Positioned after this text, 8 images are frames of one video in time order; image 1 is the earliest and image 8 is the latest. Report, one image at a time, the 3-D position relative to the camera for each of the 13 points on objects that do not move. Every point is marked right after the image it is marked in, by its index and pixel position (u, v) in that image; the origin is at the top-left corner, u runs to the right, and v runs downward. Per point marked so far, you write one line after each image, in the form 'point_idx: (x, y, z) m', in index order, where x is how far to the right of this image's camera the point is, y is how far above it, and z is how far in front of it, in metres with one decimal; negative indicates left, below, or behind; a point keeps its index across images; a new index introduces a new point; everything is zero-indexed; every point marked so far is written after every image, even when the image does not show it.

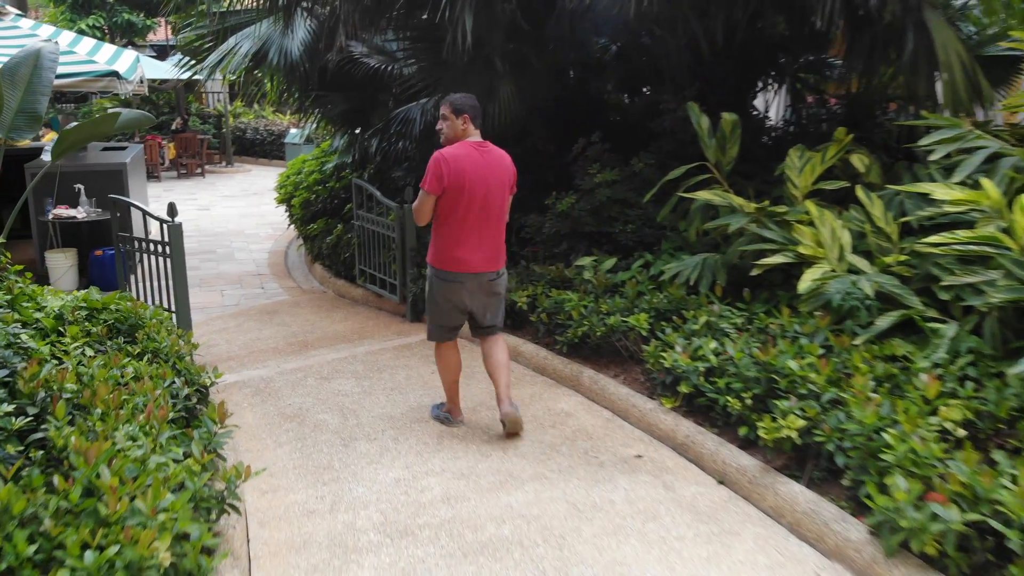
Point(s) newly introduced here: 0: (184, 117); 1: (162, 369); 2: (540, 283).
0: (-7.5, +3.9, +19.0) m
1: (-1.6, -0.4, +3.9) m
2: (+0.2, 0.0, +5.3) m
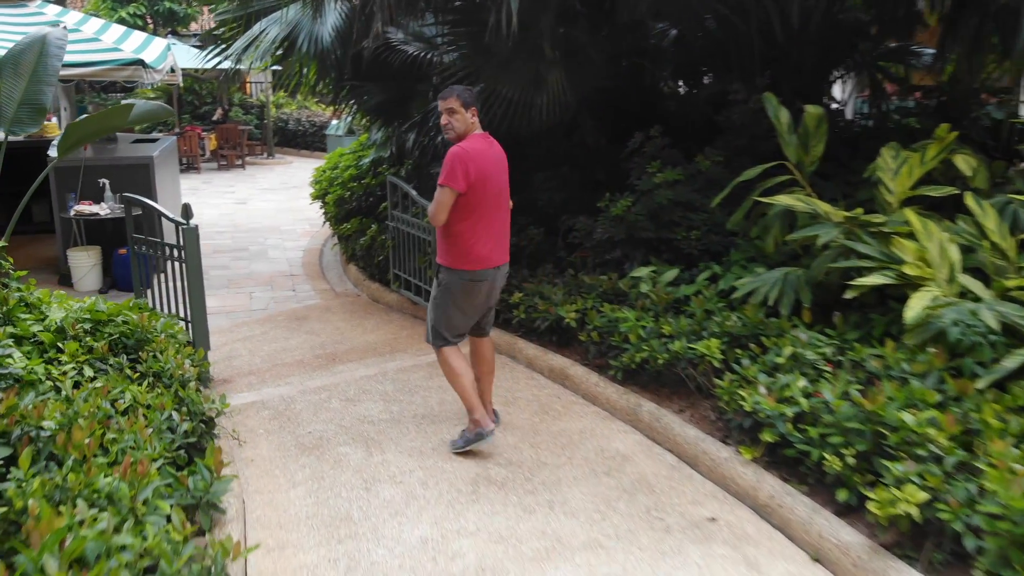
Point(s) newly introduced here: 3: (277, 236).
0: (-6.4, +4.1, +18.8) m
1: (-1.4, -0.5, +3.4) m
2: (+0.5, -0.1, +4.7) m
3: (-2.6, +0.6, +9.4) m
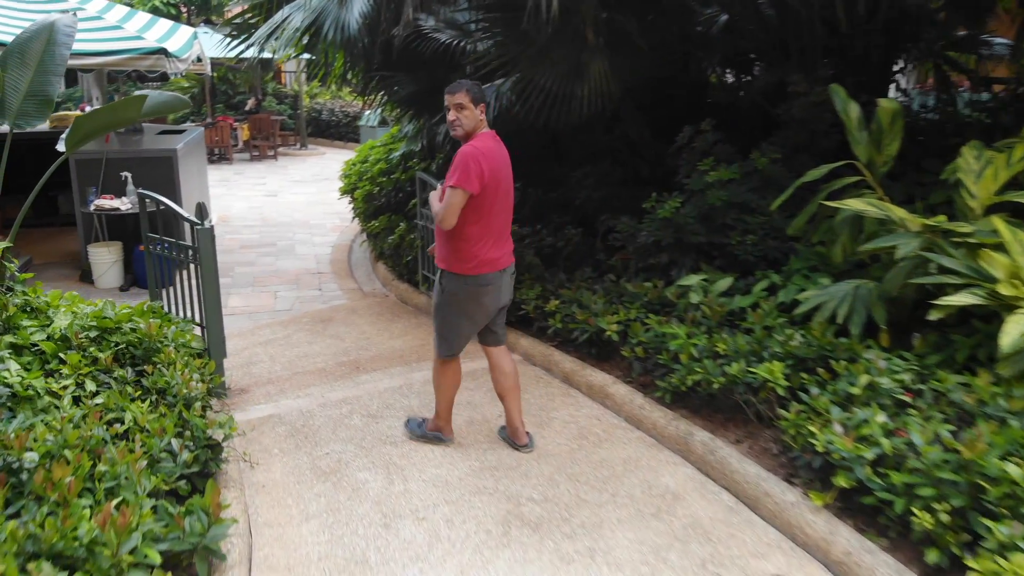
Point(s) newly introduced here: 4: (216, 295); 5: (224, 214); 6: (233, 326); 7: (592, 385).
0: (-5.6, +4.3, +18.6) m
1: (-1.3, -0.5, +3.1) m
2: (+0.6, -0.1, +4.4) m
3: (-2.2, +0.6, +9.1) m
4: (-1.6, 0.0, +4.4) m
5: (-3.4, +0.9, +10.0) m
6: (-2.0, -0.3, +6.0) m
7: (+0.4, -0.5, +4.1) m
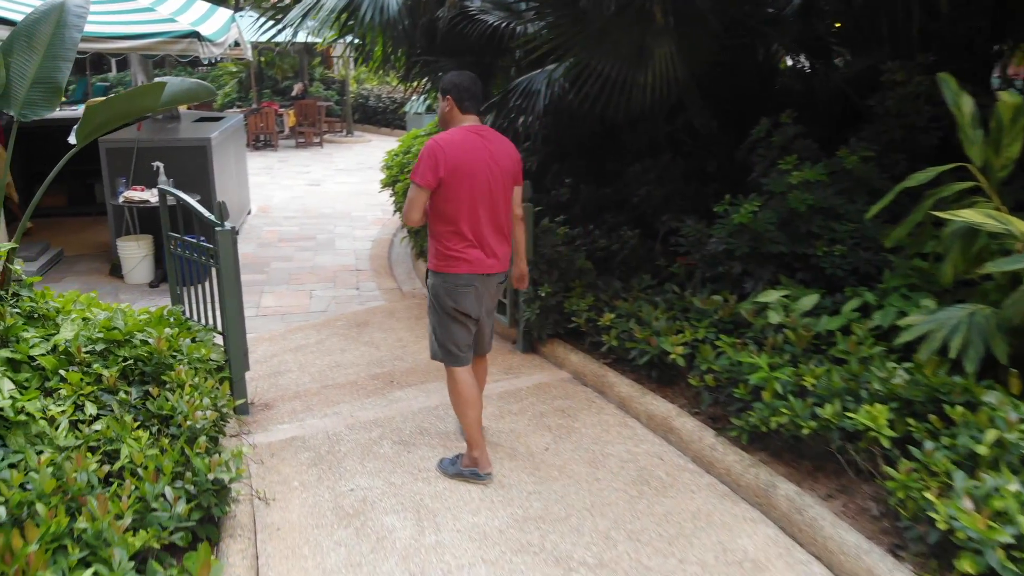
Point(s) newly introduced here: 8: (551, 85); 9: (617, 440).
0: (-4.5, +4.5, +18.4) m
1: (-1.1, -0.6, +2.7) m
2: (+0.9, -0.2, +3.8) m
3: (-1.7, +0.7, +8.8) m
4: (-1.3, -0.1, +4.0) m
5: (-2.9, +1.0, +9.7) m
6: (-1.7, -0.3, +5.6) m
7: (+0.6, -0.6, +3.6) m
8: (+0.2, +1.3, +5.1) m
9: (+0.4, -0.6, +3.5) m
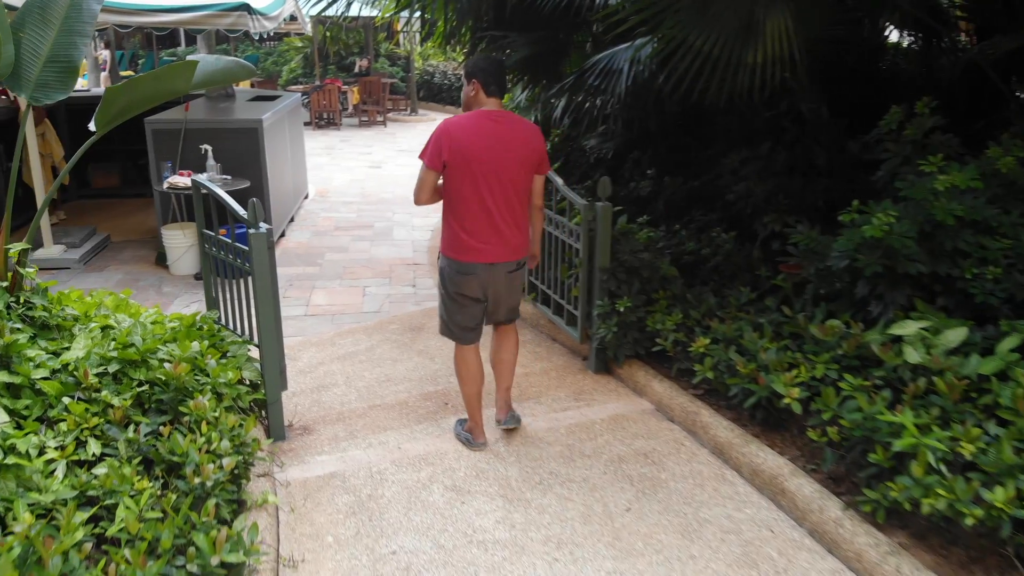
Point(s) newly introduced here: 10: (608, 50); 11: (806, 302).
0: (-3.0, +4.9, +17.9) m
1: (-0.9, -0.6, +2.2) m
2: (+1.2, -0.3, +3.2) m
3: (-1.0, +0.8, +8.3) m
4: (-1.0, -0.1, +3.5) m
5: (-2.1, +1.1, +9.3) m
6: (-1.2, -0.3, +5.1) m
7: (+0.9, -0.7, +3.0) m
8: (+0.7, +1.2, +4.4) m
9: (+0.7, -0.7, +2.9) m
10: (+0.5, +1.3, +4.7) m
11: (+1.3, -0.1, +3.8) m
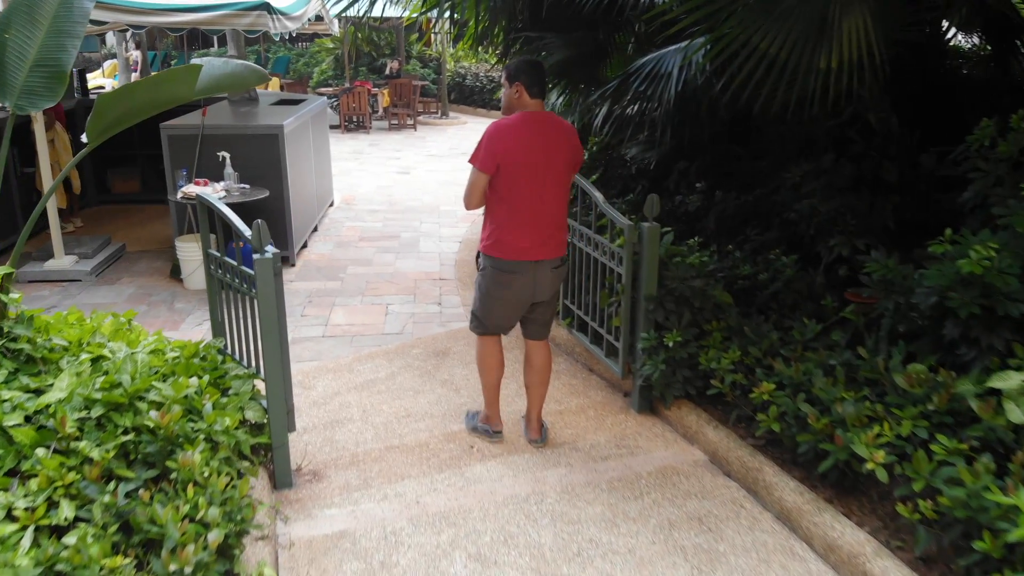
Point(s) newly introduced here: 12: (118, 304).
0: (-2.3, +4.8, +17.6) m
1: (-0.9, -0.8, +1.8) m
2: (+1.3, -0.4, +2.7) m
3: (-0.7, +0.6, +7.9) m
4: (-0.9, -0.2, +3.1) m
5: (-1.7, +1.0, +8.9) m
6: (-1.0, -0.4, +4.8) m
7: (+1.0, -0.8, +2.6) m
8: (+0.8, +1.1, +4.0) m
9: (+0.8, -0.9, +2.5) m
10: (+0.7, +1.2, +4.3) m
11: (+1.5, -0.2, +3.3) m
12: (-2.6, -0.1, +5.6) m
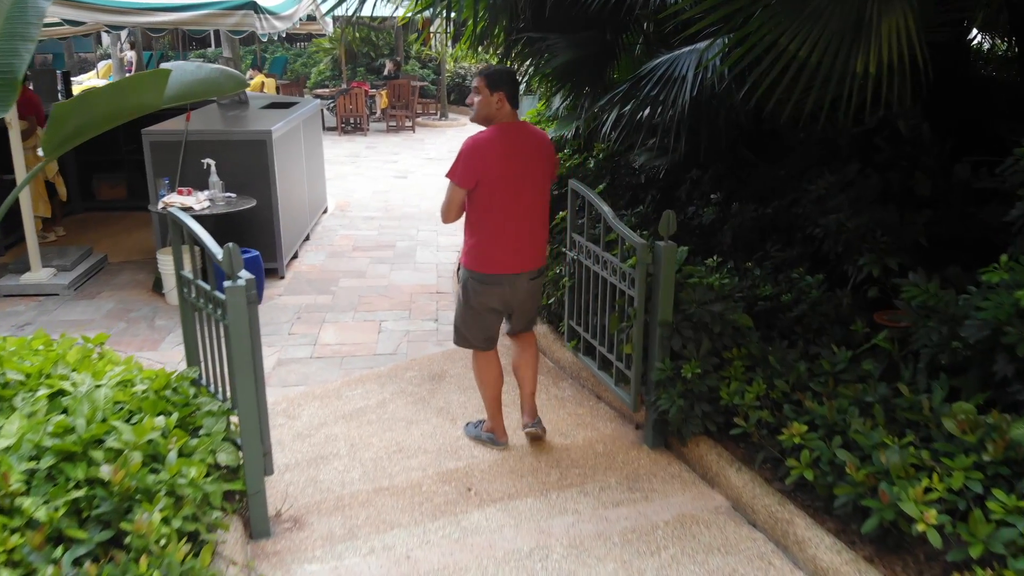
0: (-2.3, +4.7, +17.3) m
1: (-0.9, -0.9, +1.5) m
2: (+1.3, -0.5, +2.4) m
3: (-0.7, +0.5, +7.6) m
4: (-0.9, -0.3, +2.8) m
5: (-1.7, +0.9, +8.6) m
6: (-1.0, -0.5, +4.4) m
7: (+1.0, -0.9, +2.3) m
8: (+0.8, +1.0, +3.7) m
9: (+0.8, -1.0, +2.2) m
10: (+0.7, +1.1, +4.0) m
11: (+1.5, -0.3, +3.0) m
12: (-2.6, -0.2, +5.3) m
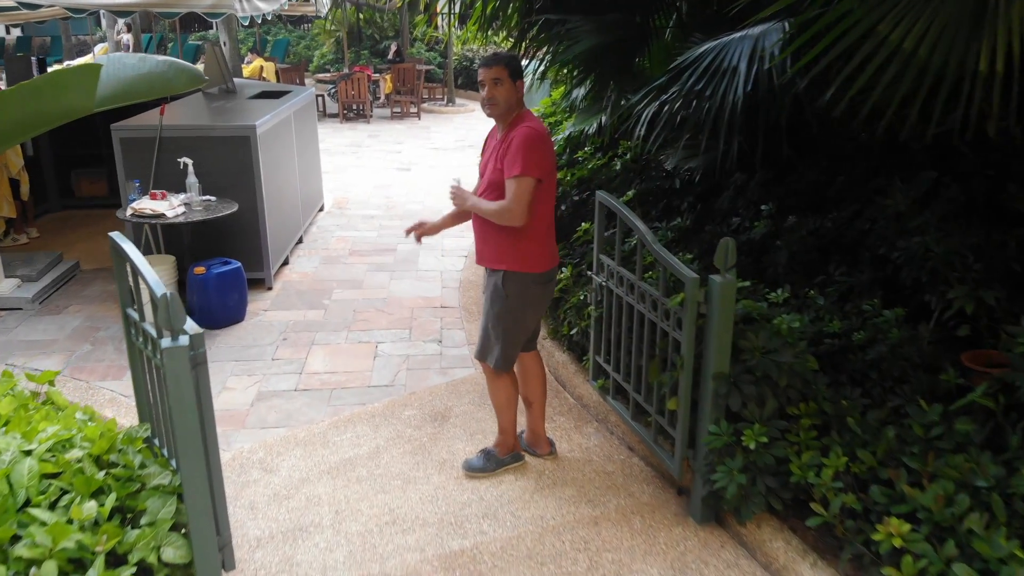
0: (-2.1, +4.9, +16.6) m
1: (-0.8, -1.0, +0.9) m
2: (+1.3, -0.7, +1.8) m
3: (-0.6, +0.5, +7.0) m
4: (-0.8, -0.5, +2.2) m
5: (-1.6, +0.9, +8.0) m
6: (-1.0, -0.6, +3.9) m
7: (+1.0, -1.1, +1.7) m
8: (+0.9, +0.8, +3.0) m
9: (+0.9, -1.1, +1.6) m
10: (+0.8, +1.0, +3.4) m
11: (+1.5, -0.5, +2.4) m
12: (-2.5, -0.3, +4.7) m
